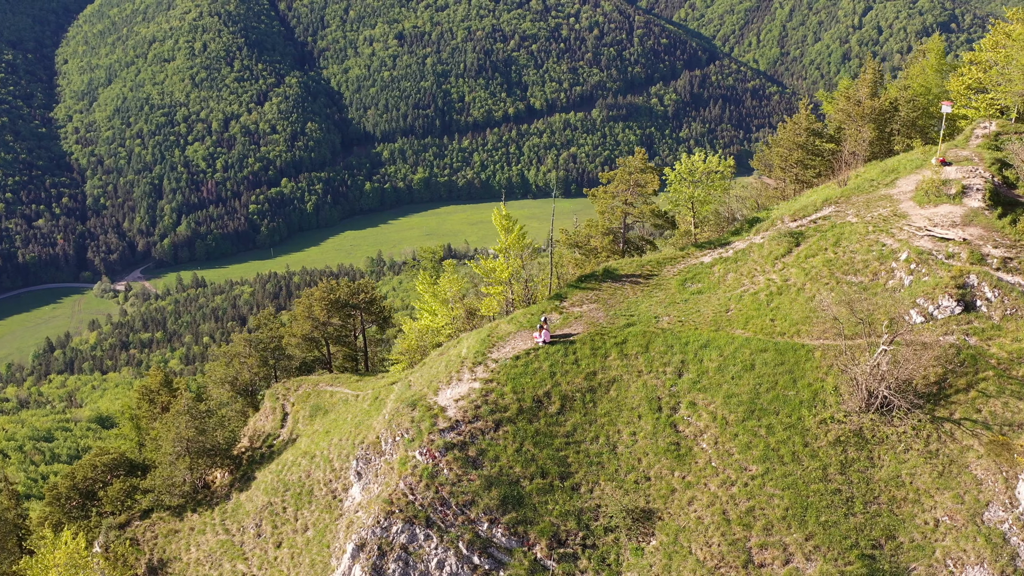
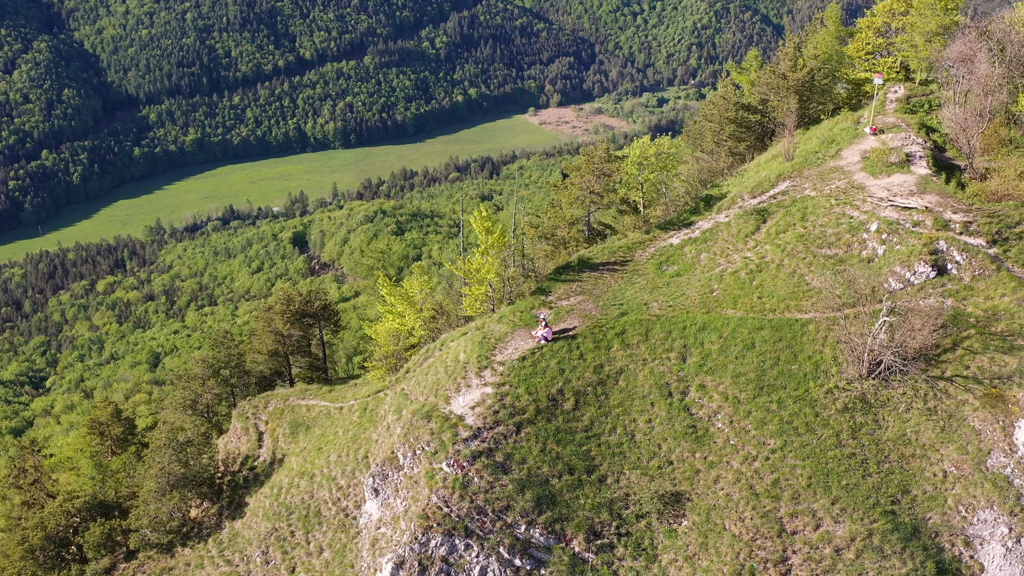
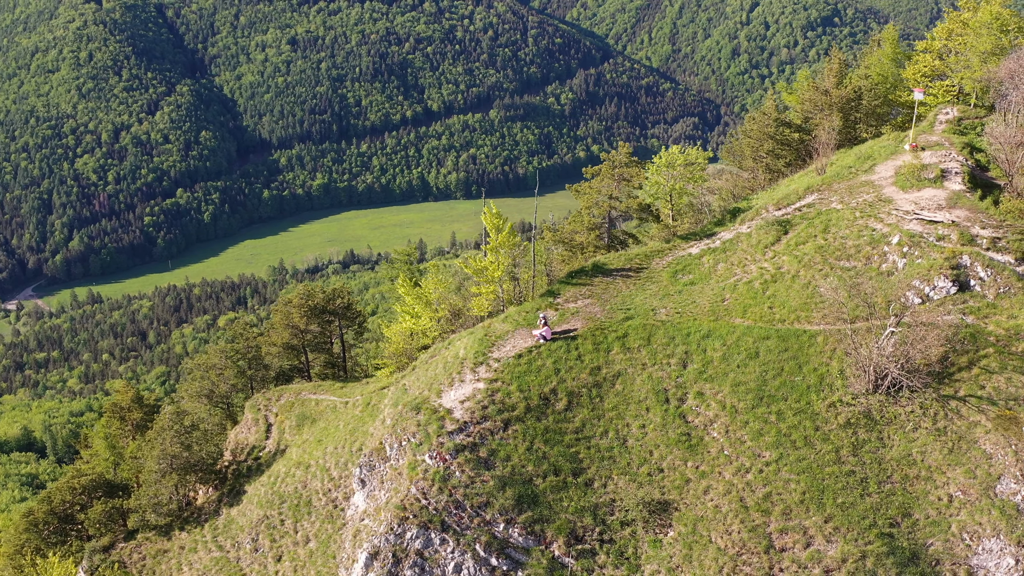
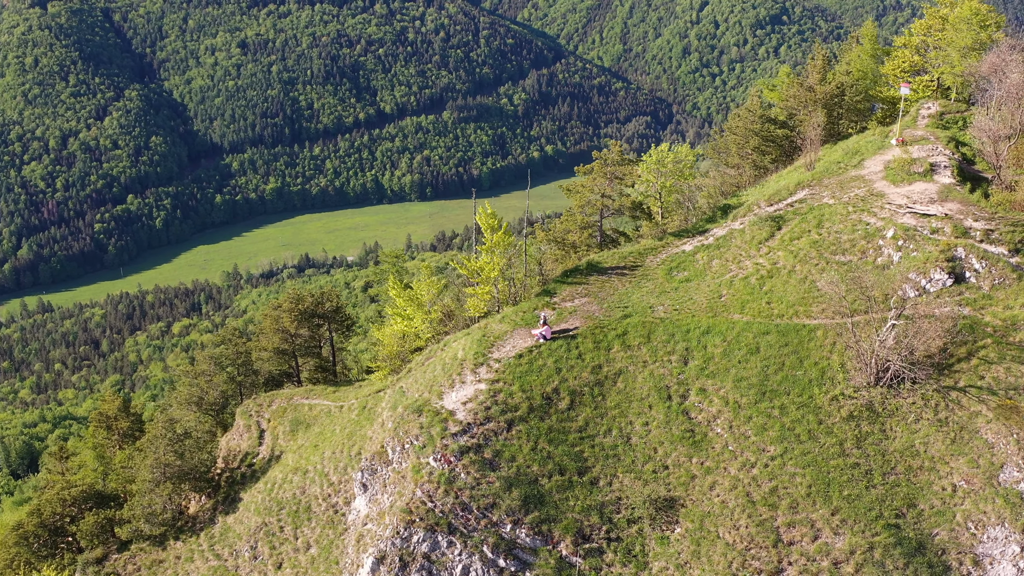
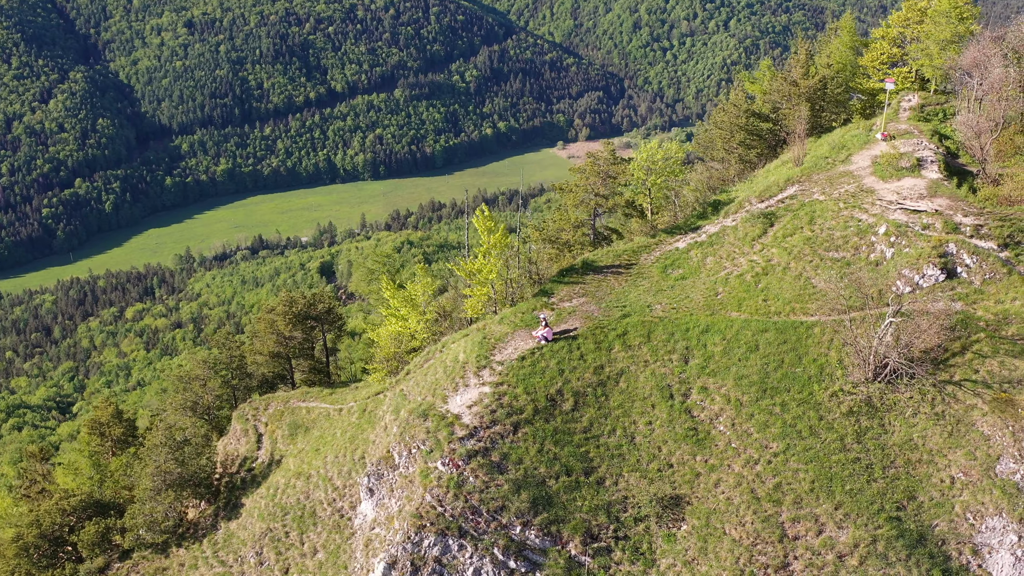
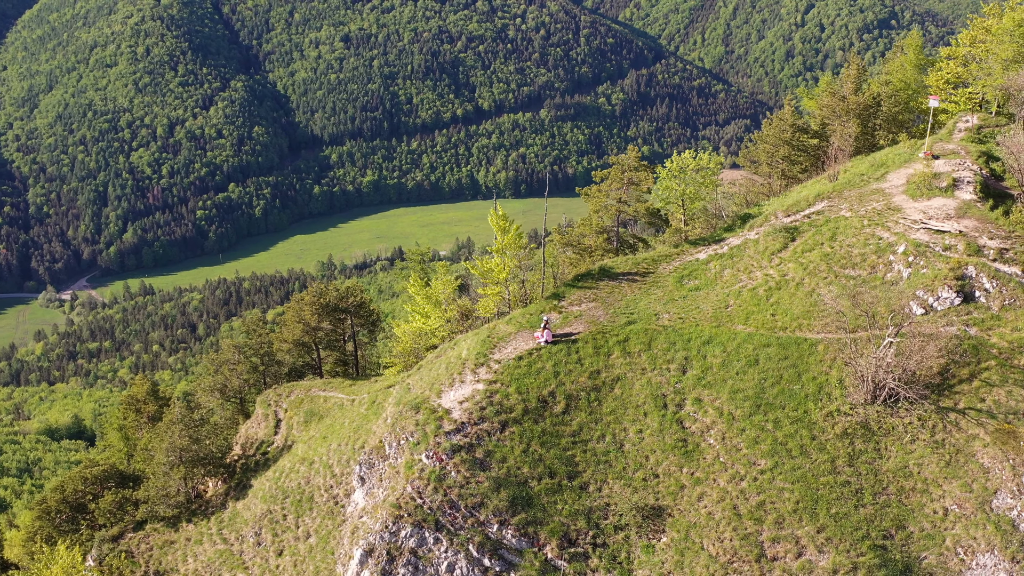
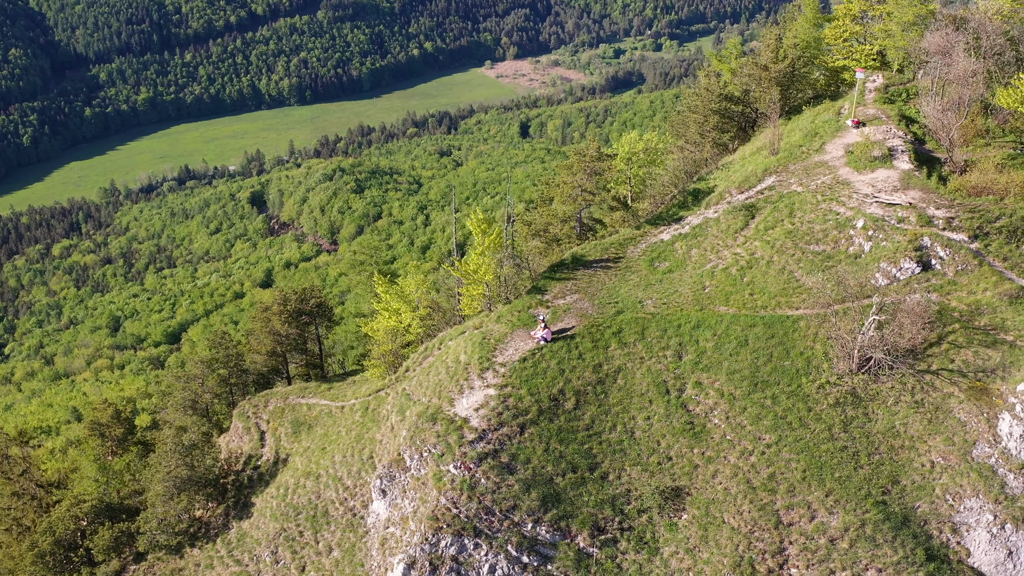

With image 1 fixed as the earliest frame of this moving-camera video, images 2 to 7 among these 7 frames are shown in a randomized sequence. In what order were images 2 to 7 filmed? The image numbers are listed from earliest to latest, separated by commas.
6, 3, 4, 5, 2, 7
